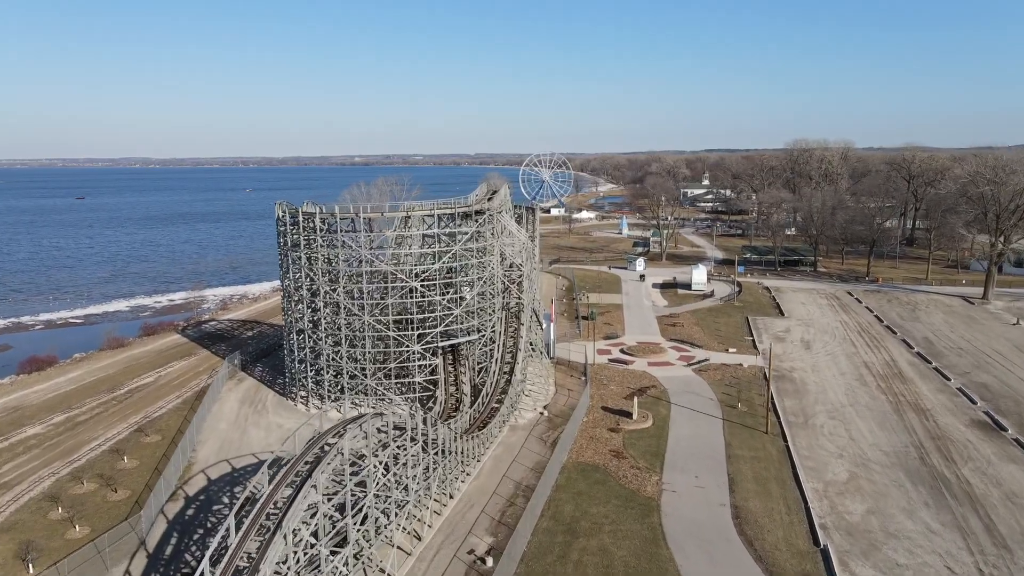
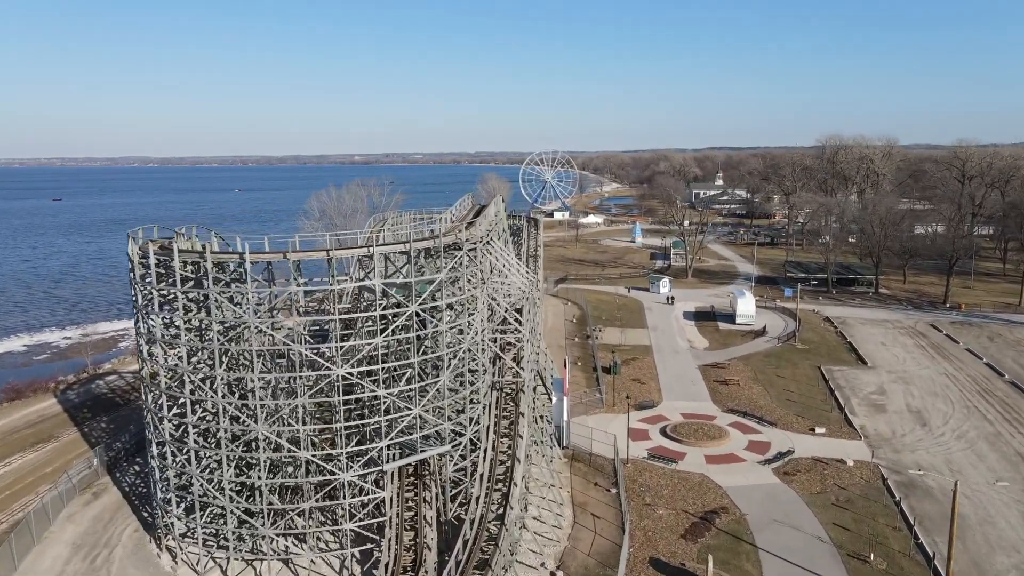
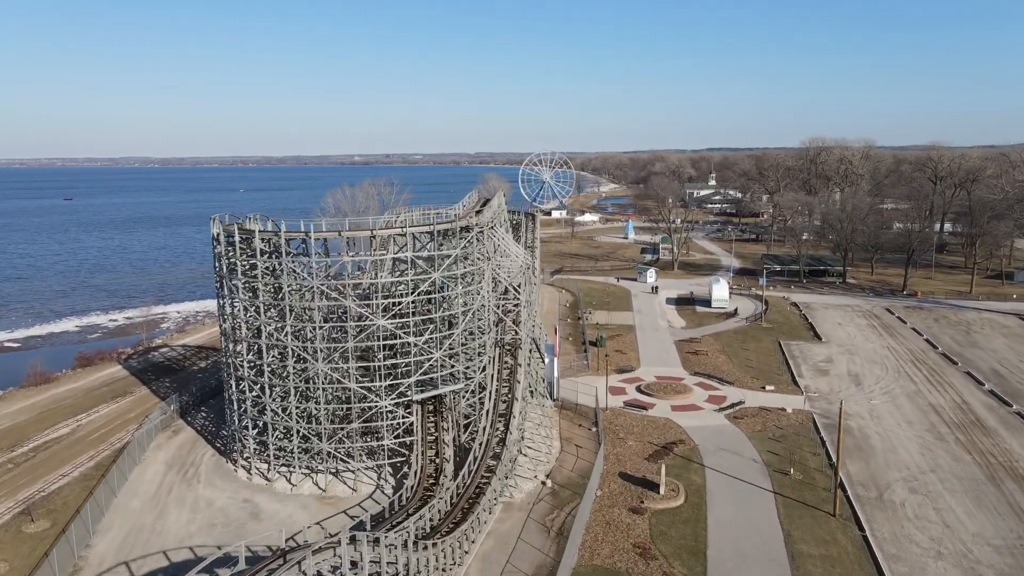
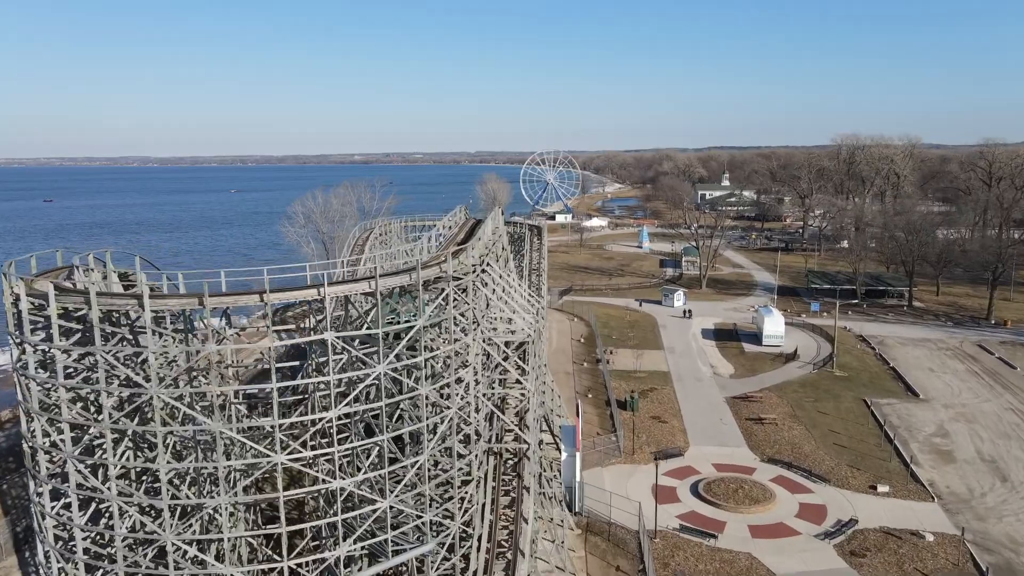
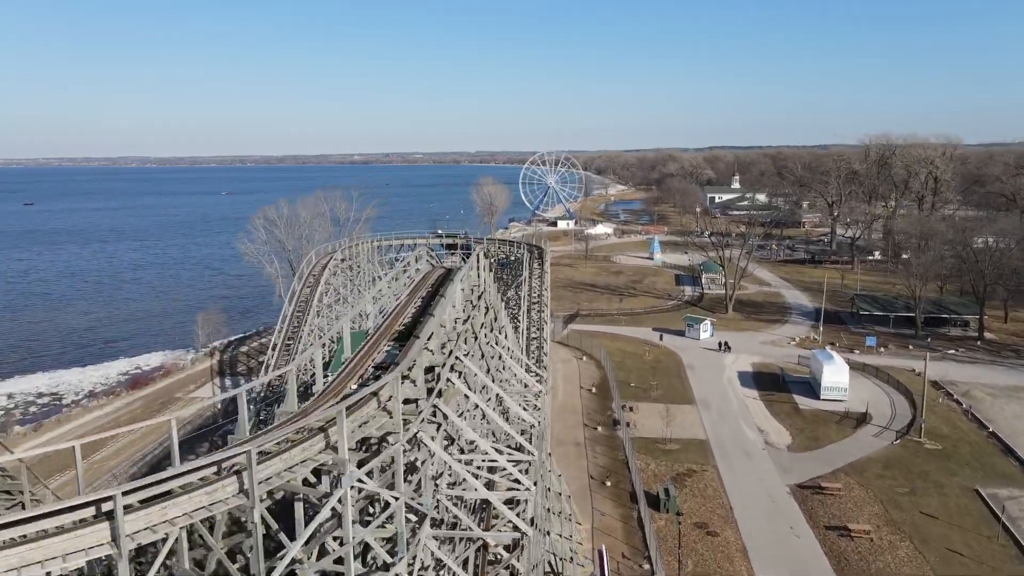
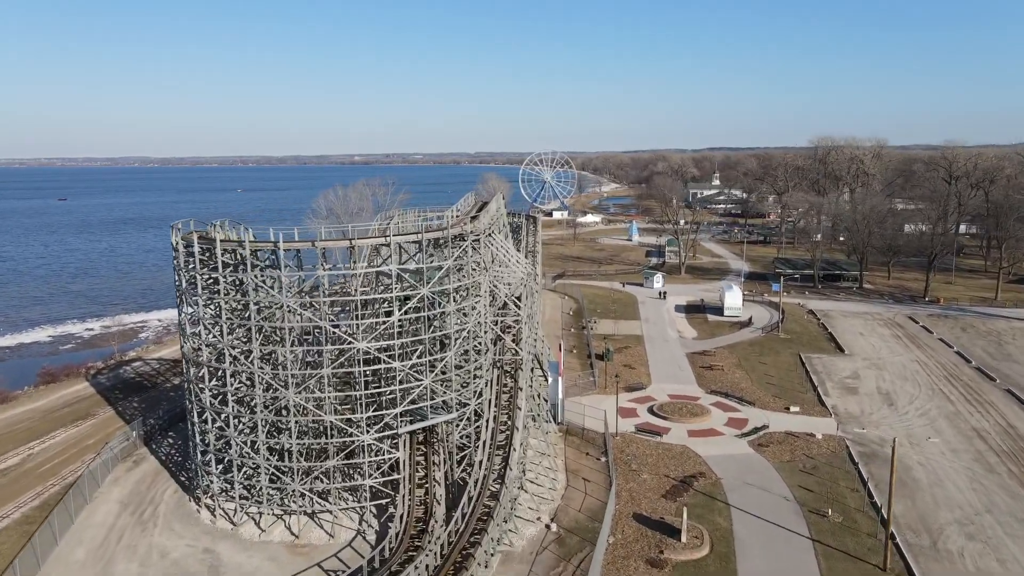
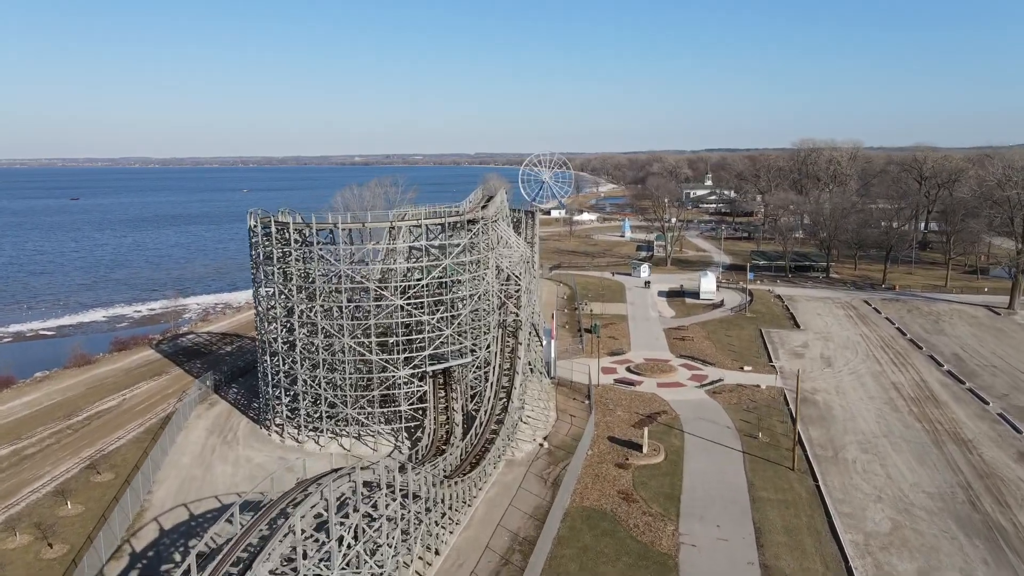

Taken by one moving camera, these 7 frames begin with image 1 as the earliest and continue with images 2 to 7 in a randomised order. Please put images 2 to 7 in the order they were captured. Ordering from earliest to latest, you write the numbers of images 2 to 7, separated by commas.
7, 3, 6, 2, 4, 5
